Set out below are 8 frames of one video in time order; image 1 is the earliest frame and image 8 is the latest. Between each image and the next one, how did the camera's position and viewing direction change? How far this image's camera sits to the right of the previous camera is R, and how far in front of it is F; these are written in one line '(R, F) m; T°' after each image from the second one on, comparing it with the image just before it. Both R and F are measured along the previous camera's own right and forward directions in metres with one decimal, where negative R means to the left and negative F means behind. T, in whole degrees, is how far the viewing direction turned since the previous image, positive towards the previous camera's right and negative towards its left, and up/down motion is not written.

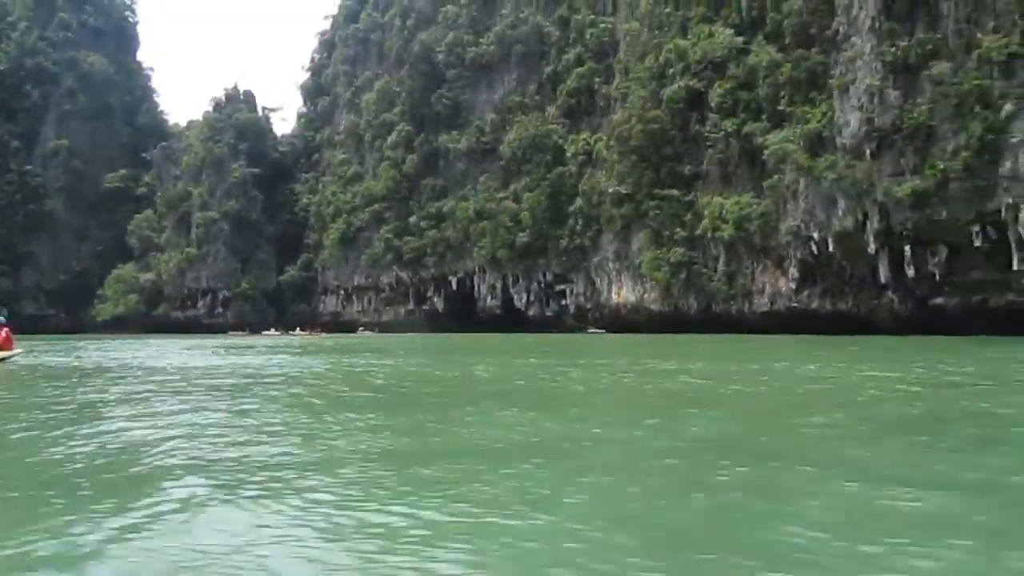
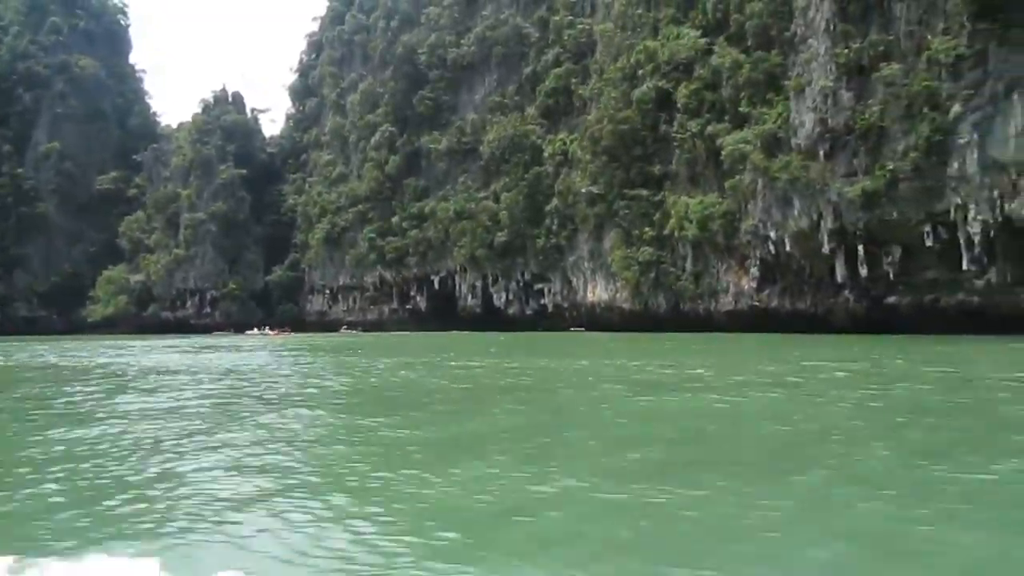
(+1.0, -0.3) m; -1°
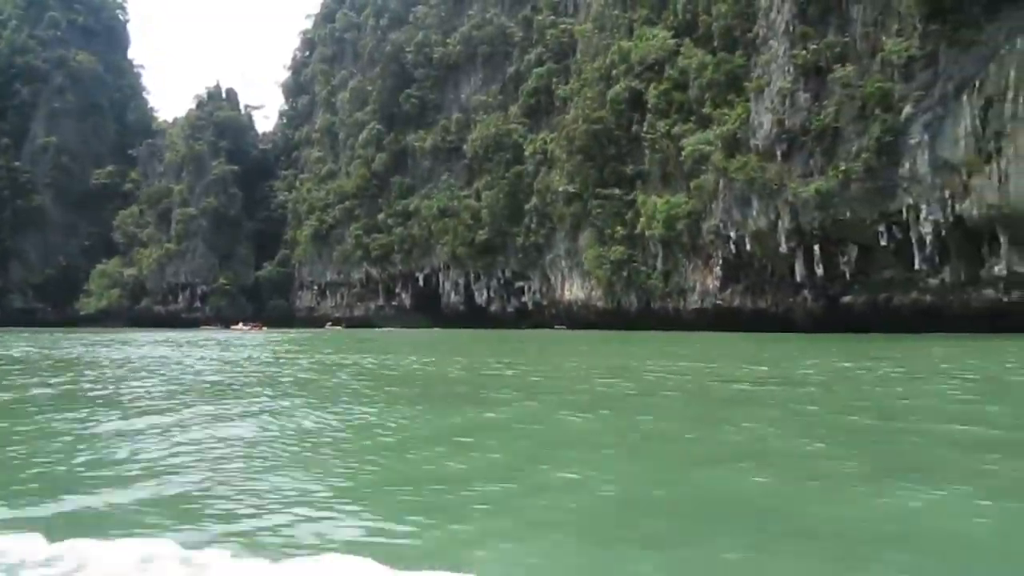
(+1.1, -0.2) m; -1°
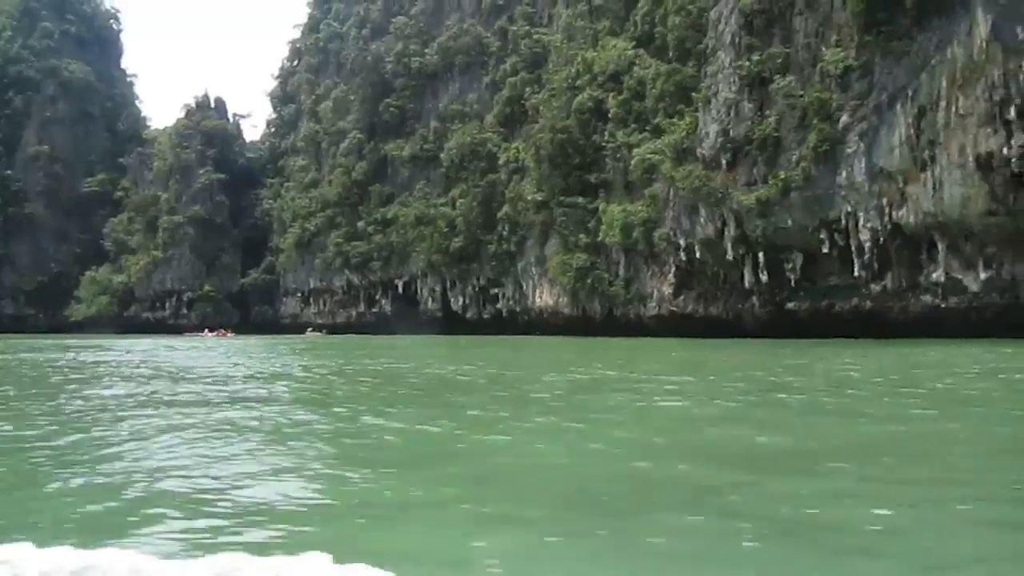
(+1.2, -0.3) m; -1°
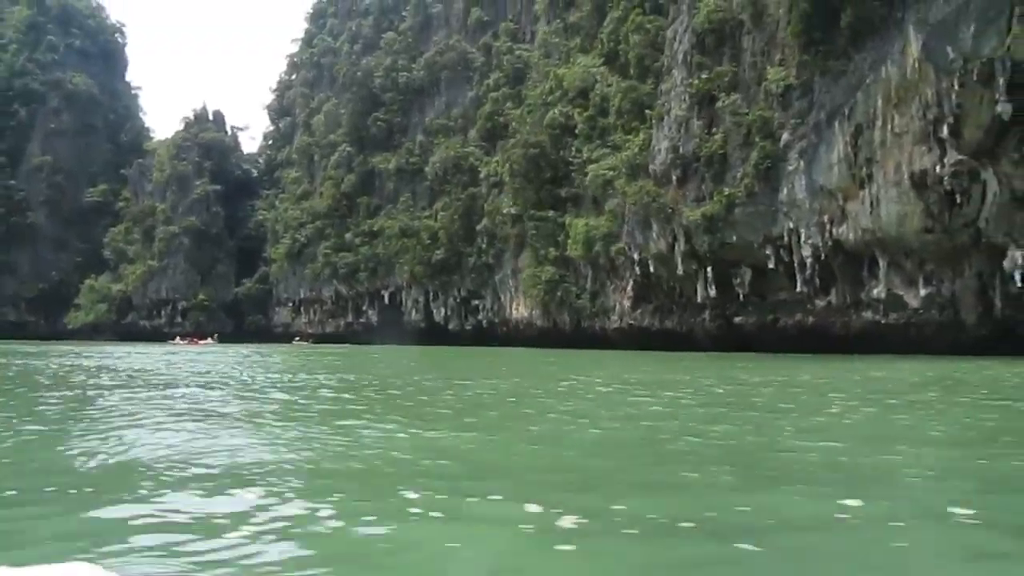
(+1.4, -0.4) m; -1°
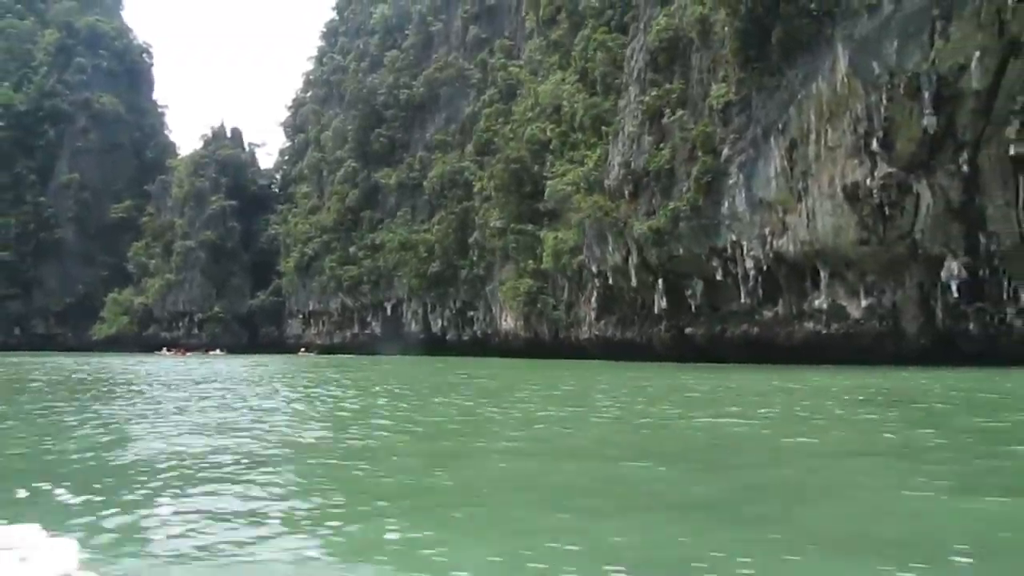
(+1.9, -0.6) m; -3°
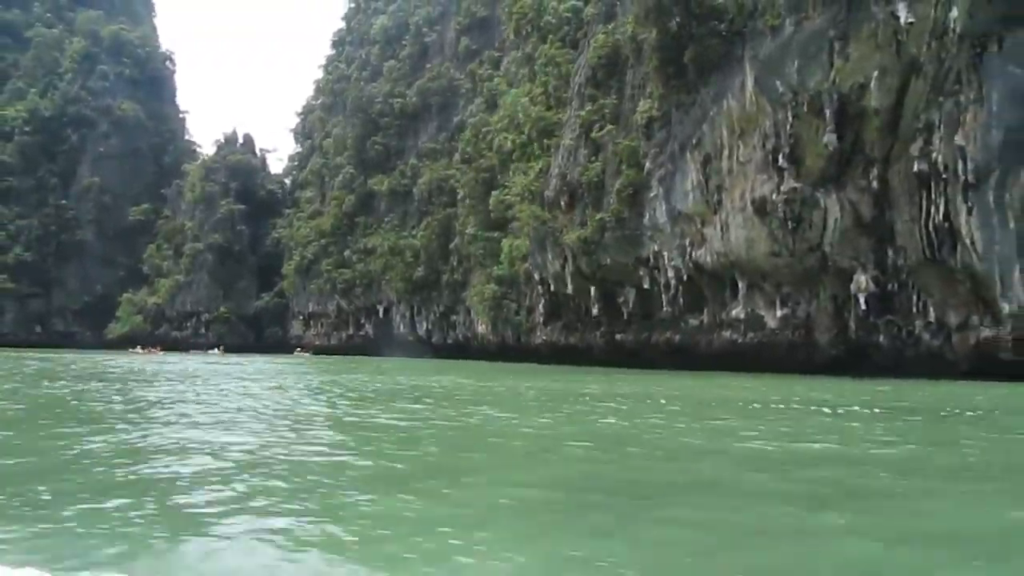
(+2.4, -0.8) m; -3°
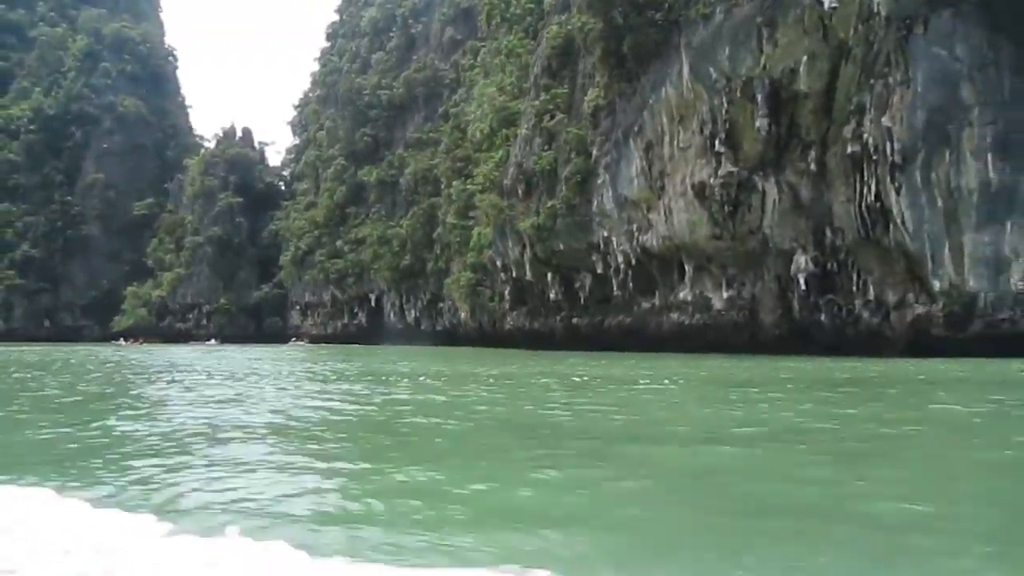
(+1.5, -0.5) m; -2°
